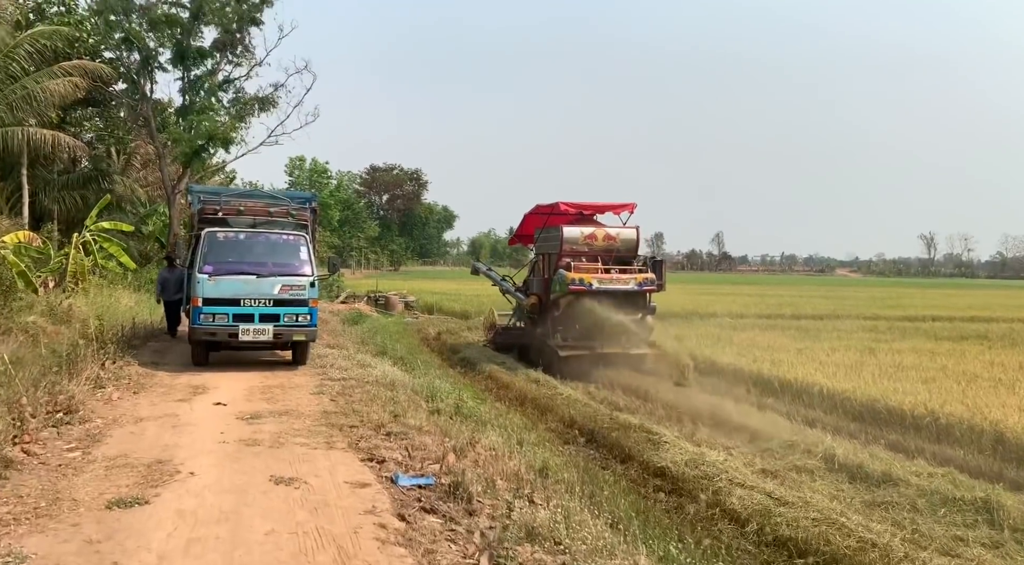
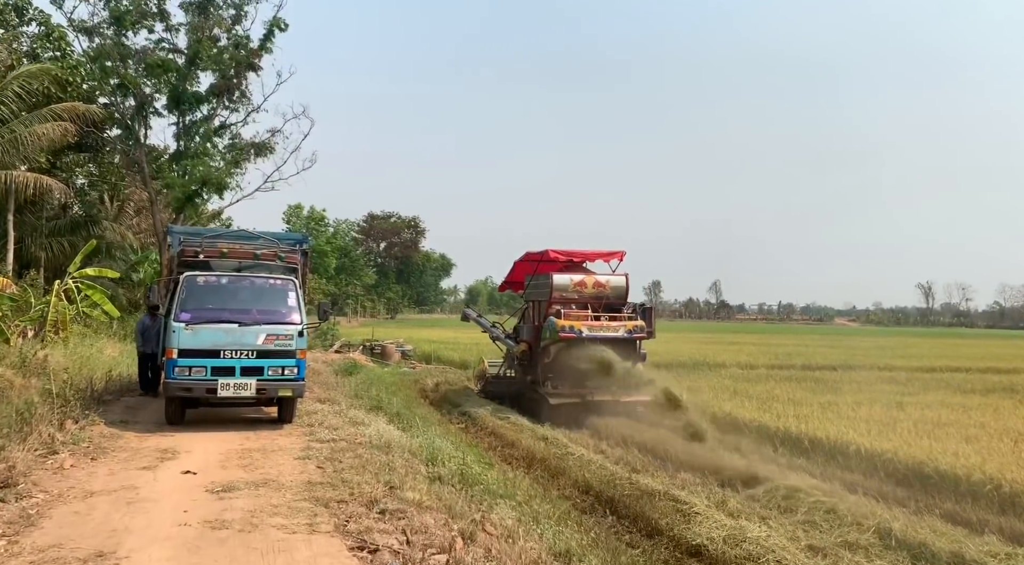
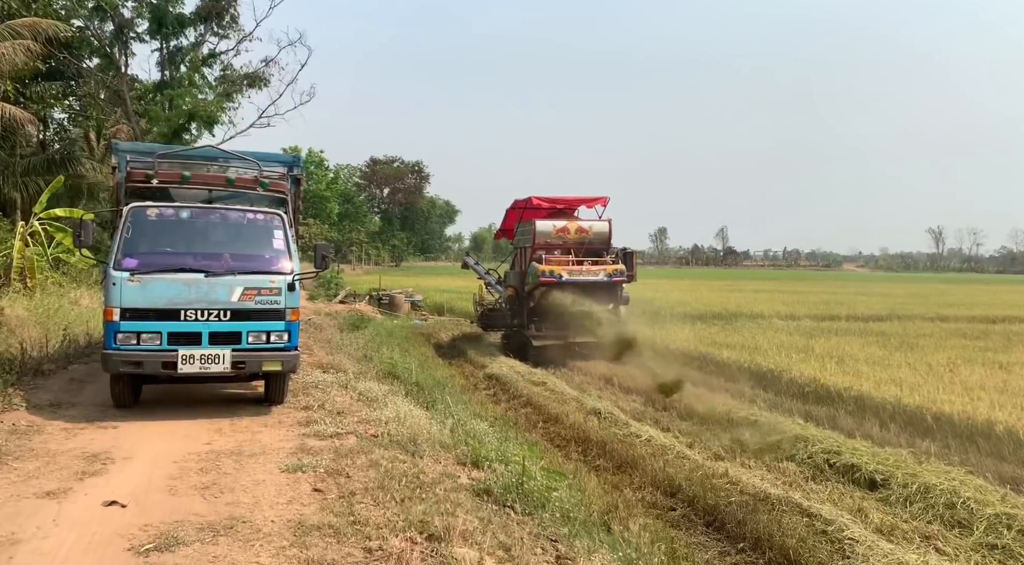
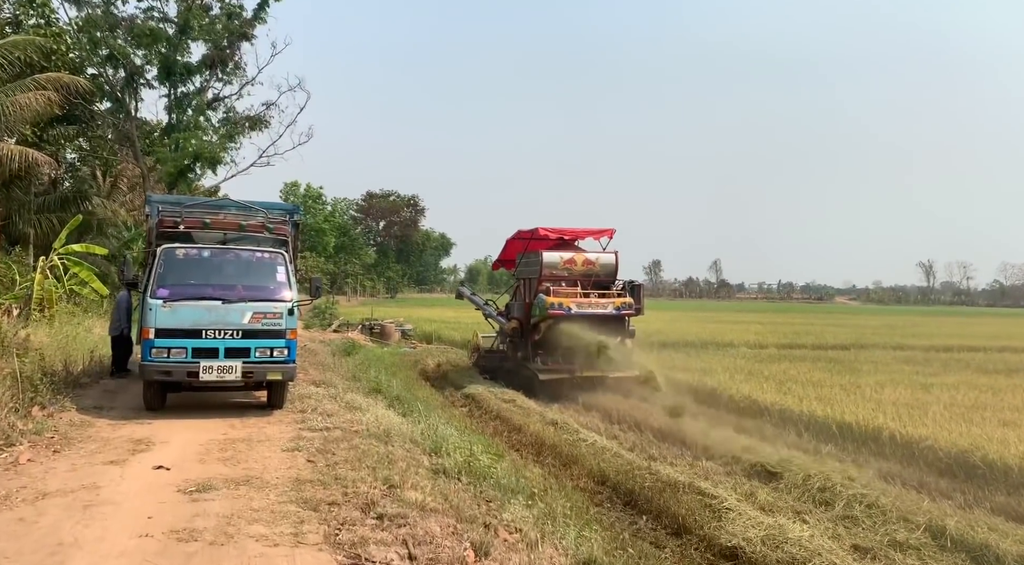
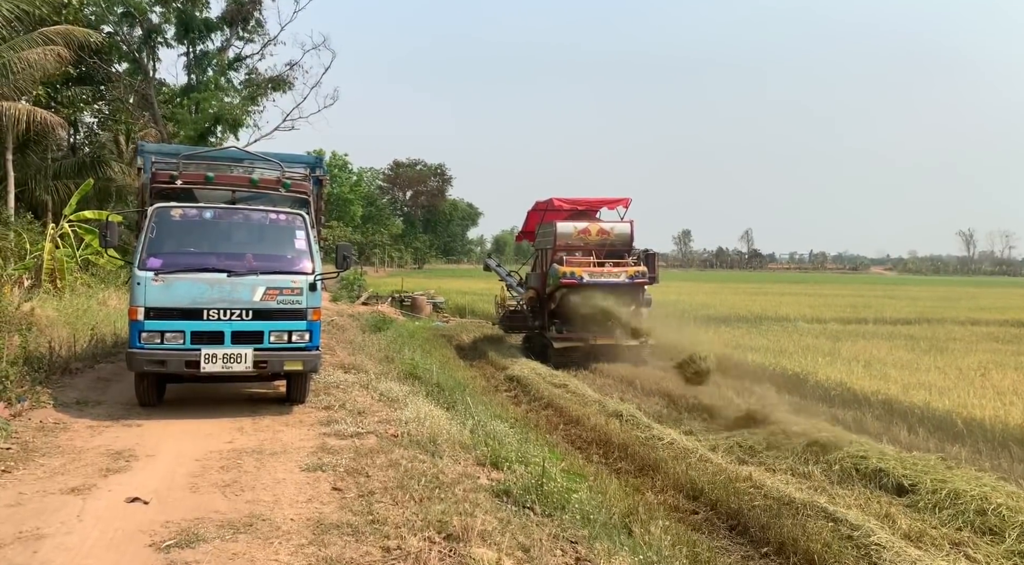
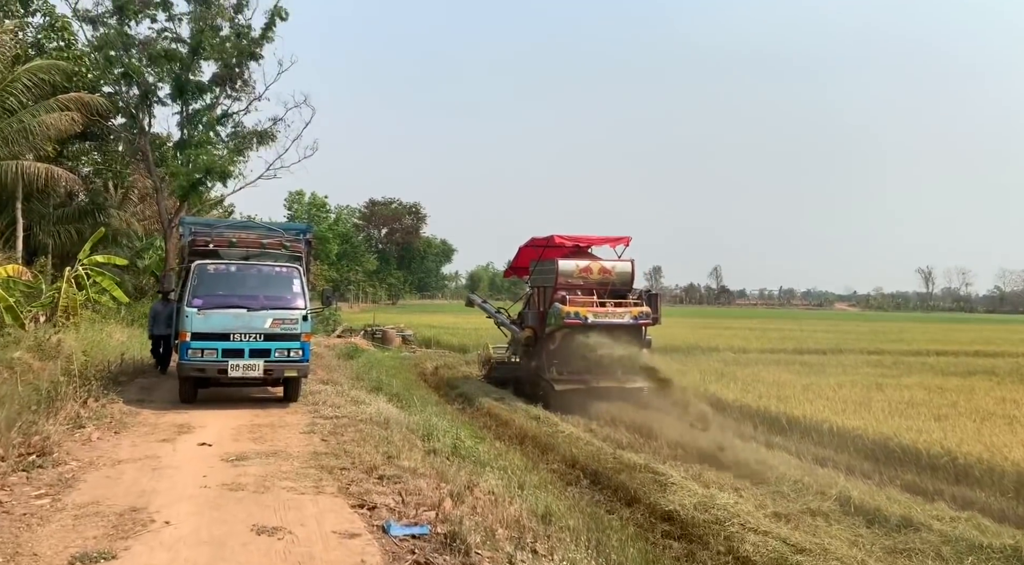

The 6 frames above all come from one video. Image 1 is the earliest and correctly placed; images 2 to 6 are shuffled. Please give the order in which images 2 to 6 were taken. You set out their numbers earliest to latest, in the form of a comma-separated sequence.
6, 2, 4, 3, 5
